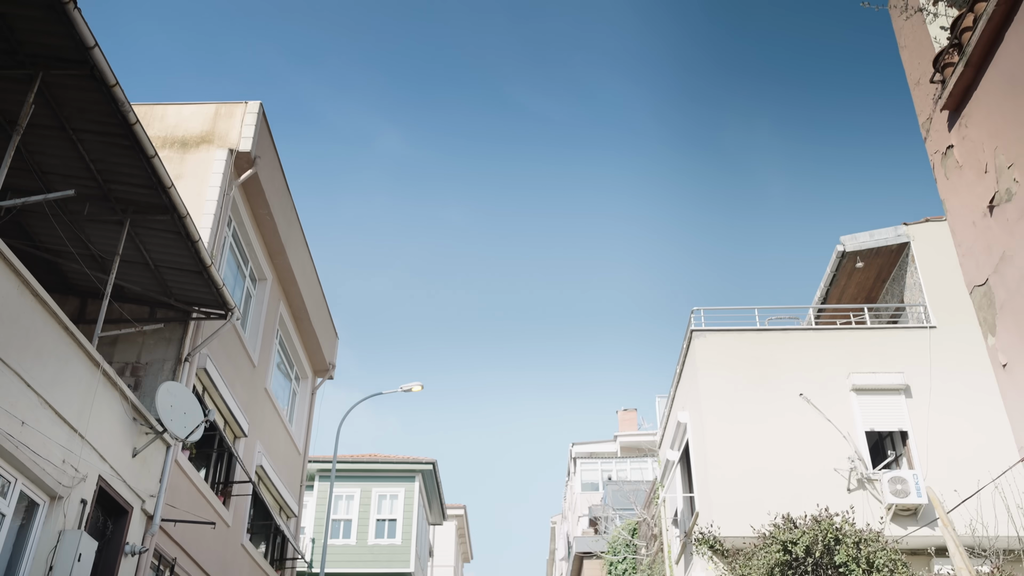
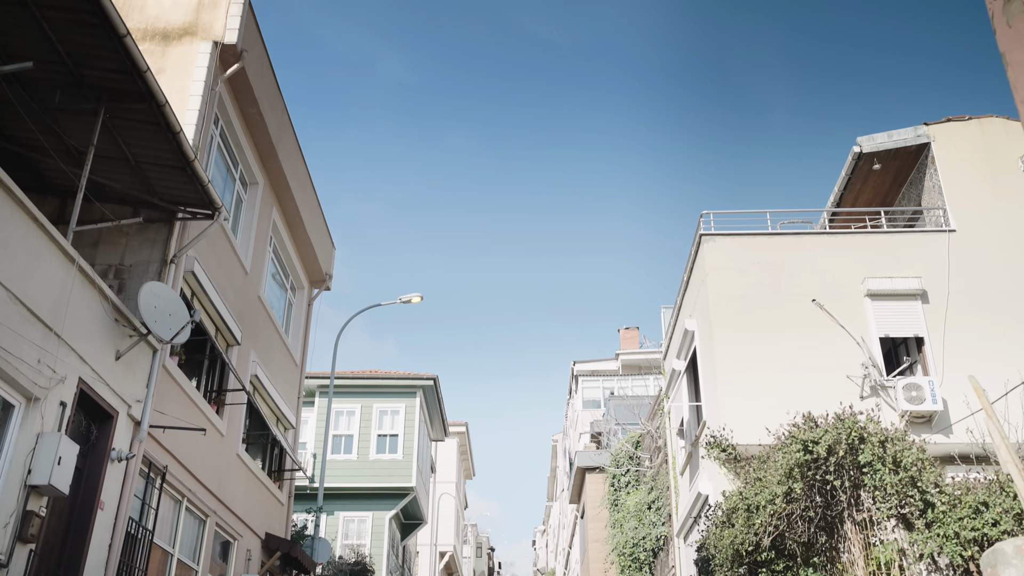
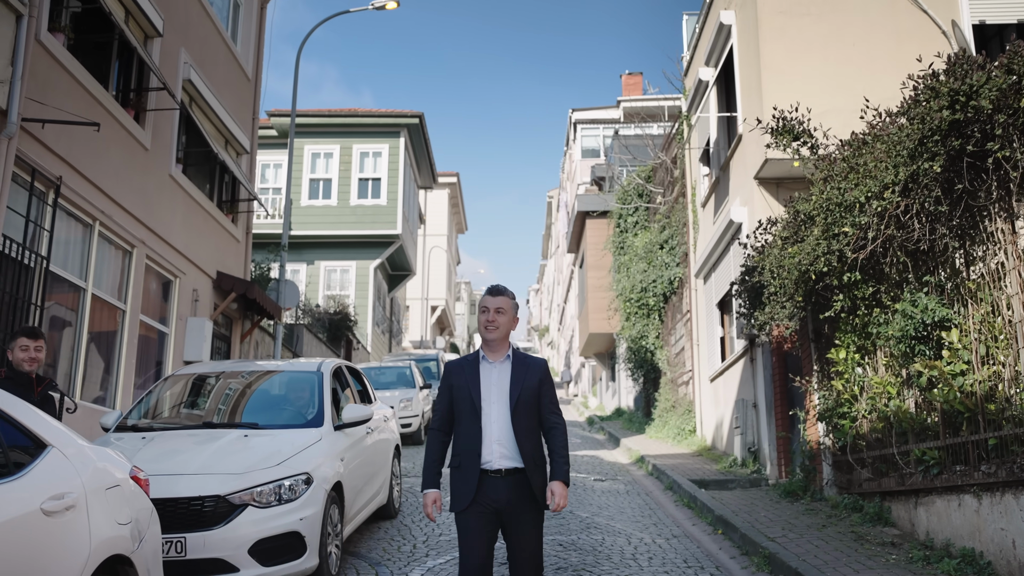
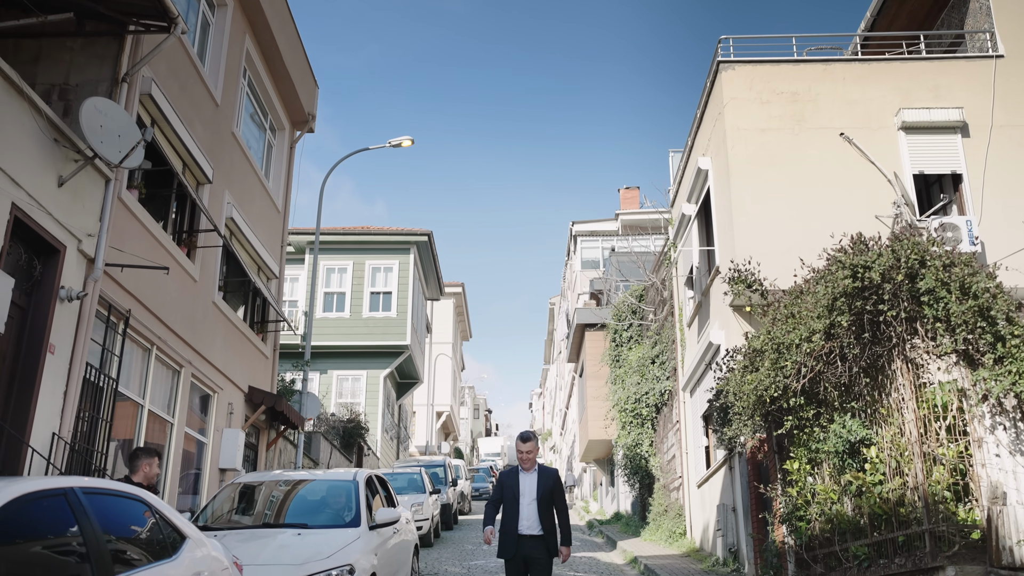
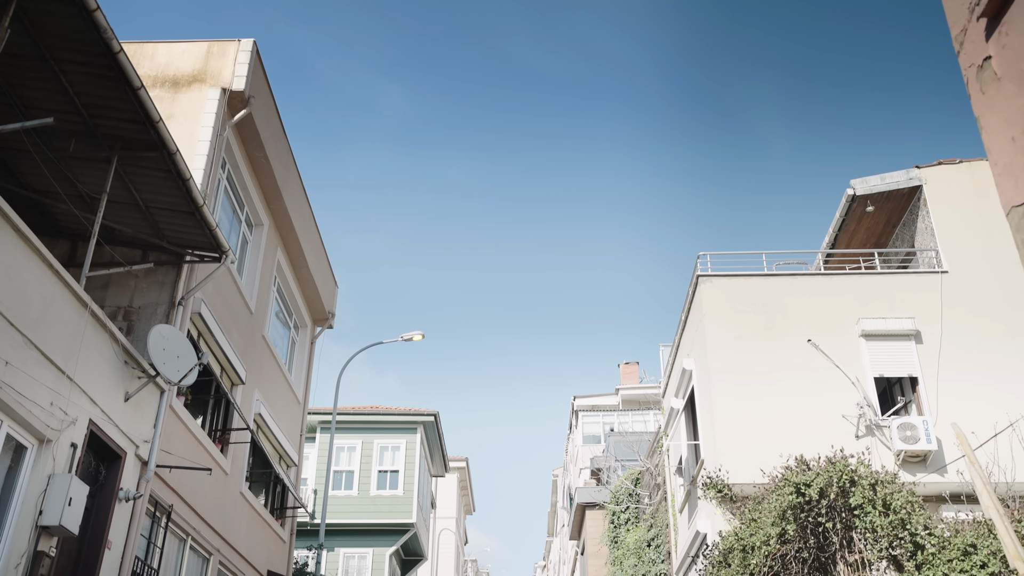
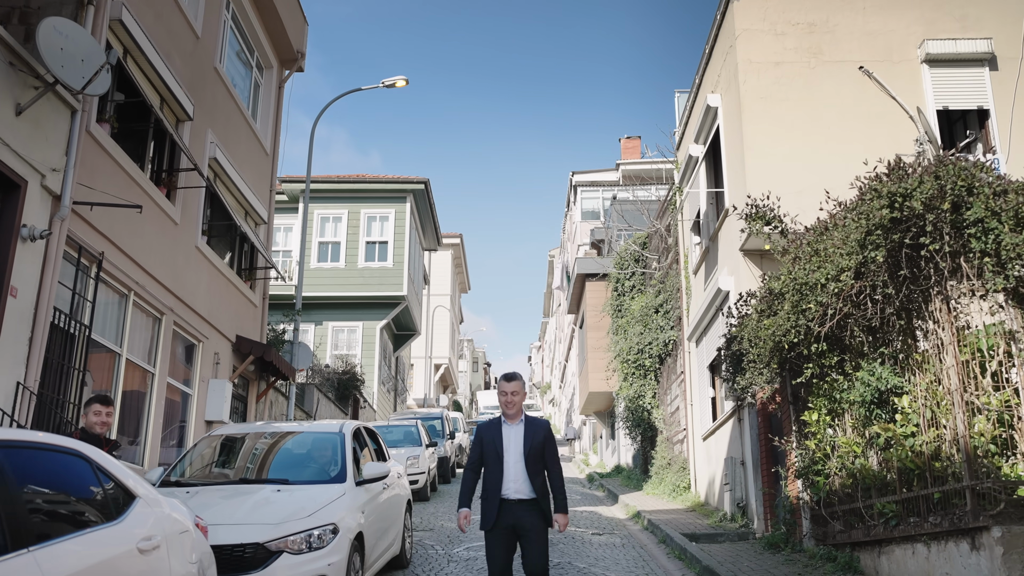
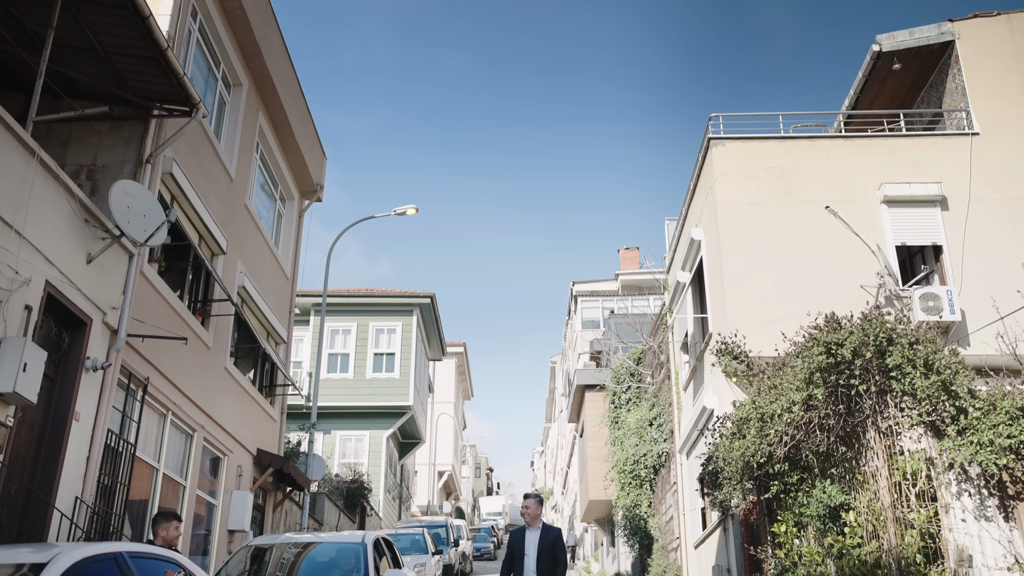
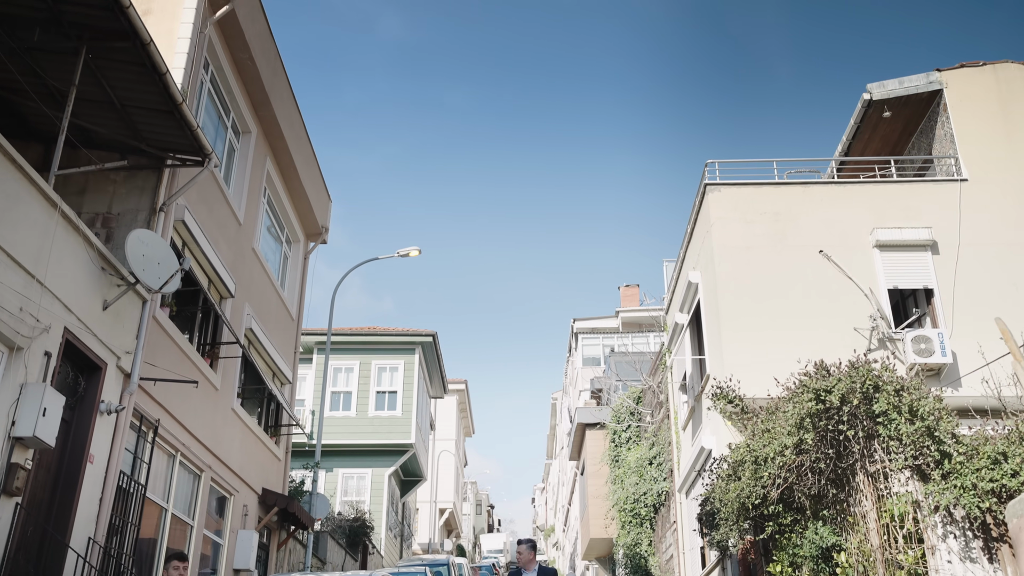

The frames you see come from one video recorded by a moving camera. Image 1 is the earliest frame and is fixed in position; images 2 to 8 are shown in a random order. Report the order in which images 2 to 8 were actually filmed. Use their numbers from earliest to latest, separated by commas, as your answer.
5, 2, 8, 7, 4, 6, 3
